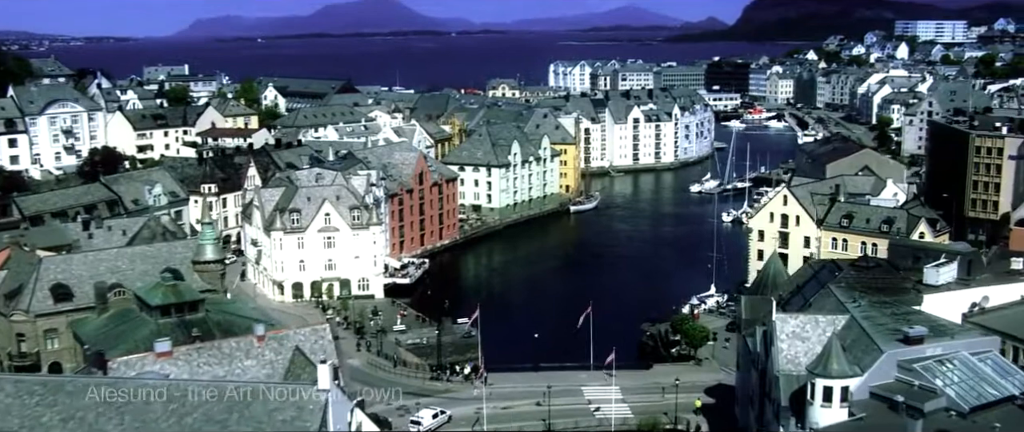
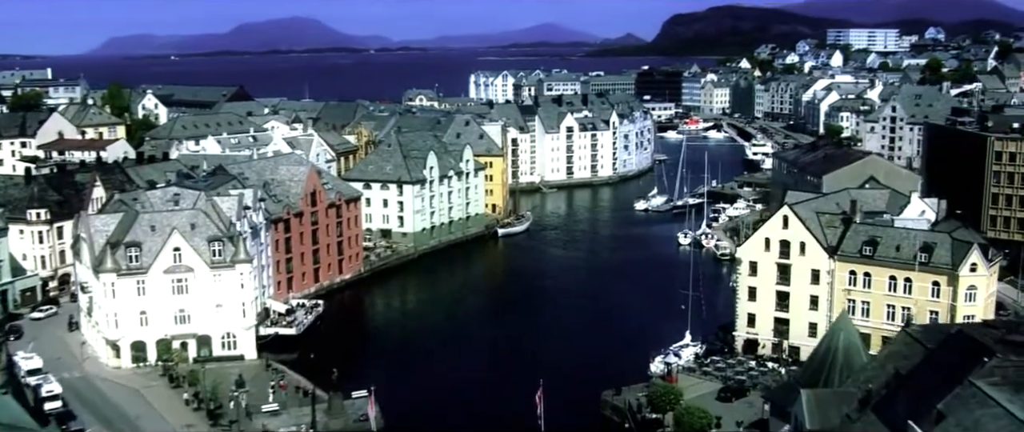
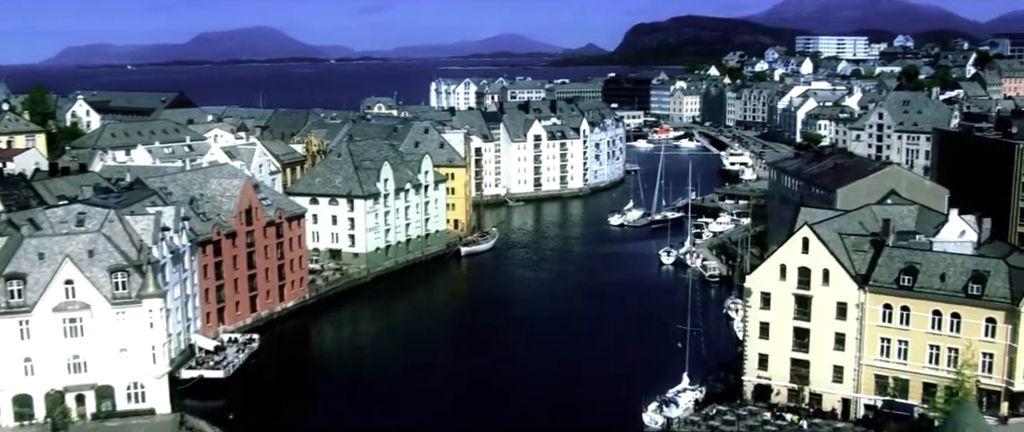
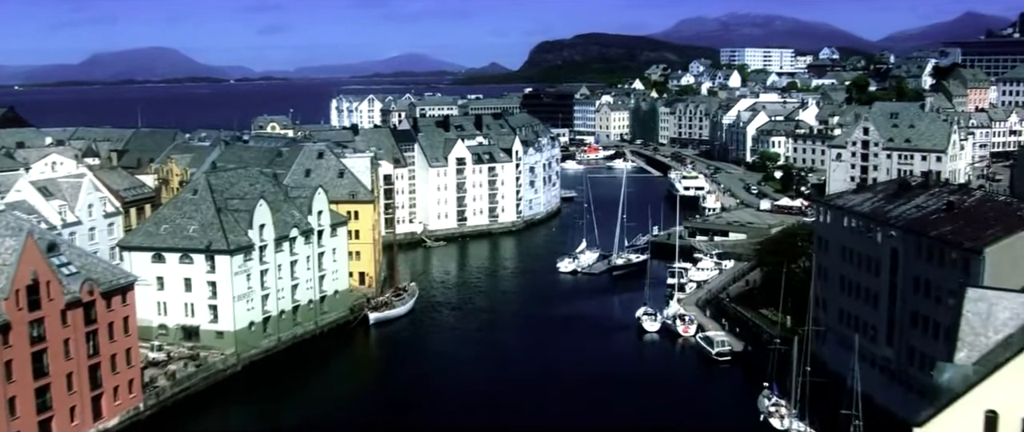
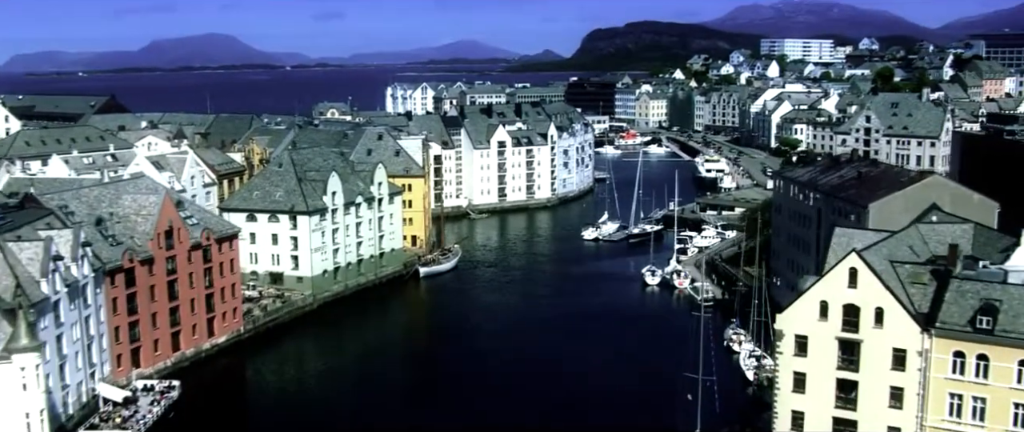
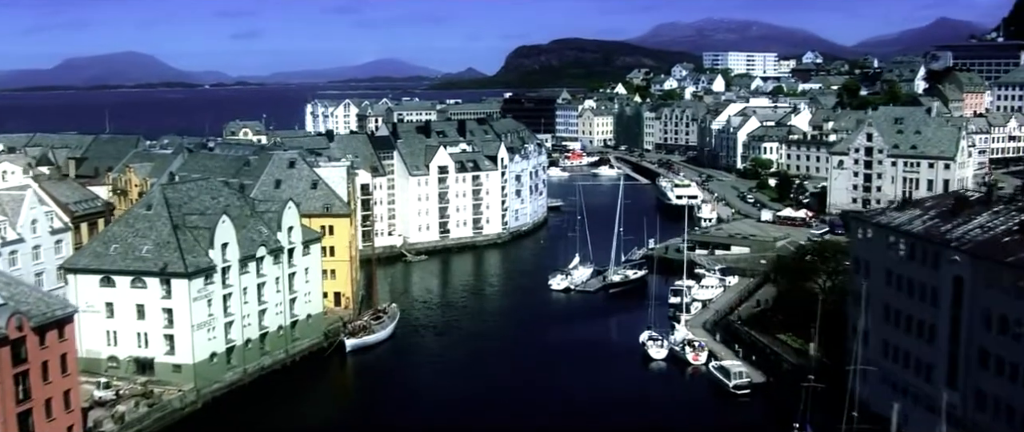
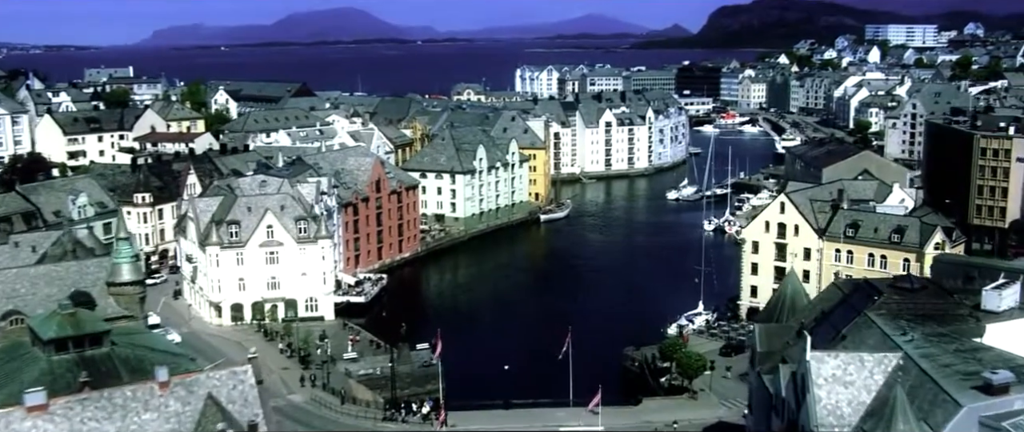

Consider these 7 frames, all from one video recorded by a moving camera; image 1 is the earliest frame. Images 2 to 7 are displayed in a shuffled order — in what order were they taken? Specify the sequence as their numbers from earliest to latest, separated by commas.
7, 2, 3, 5, 4, 6
